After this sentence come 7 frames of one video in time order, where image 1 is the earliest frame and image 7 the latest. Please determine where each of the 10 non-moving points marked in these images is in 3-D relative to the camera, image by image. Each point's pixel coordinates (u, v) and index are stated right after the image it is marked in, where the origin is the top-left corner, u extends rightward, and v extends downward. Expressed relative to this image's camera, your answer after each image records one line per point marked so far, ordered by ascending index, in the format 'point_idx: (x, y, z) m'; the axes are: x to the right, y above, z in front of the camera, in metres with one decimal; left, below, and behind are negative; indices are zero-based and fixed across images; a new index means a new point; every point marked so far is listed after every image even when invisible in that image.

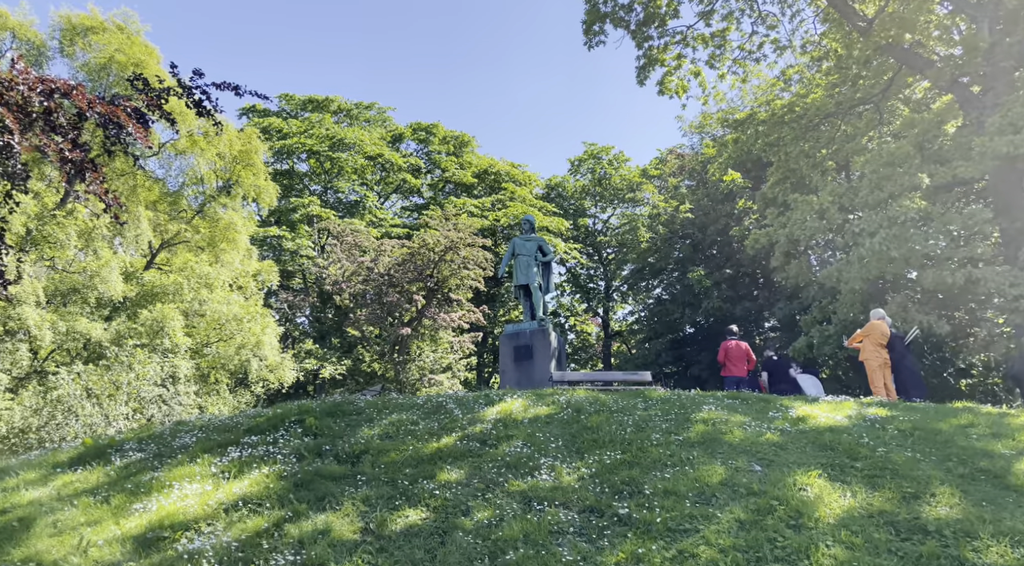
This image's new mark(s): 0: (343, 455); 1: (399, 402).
0: (-1.5, -1.5, +6.4) m
1: (-1.2, -1.3, +8.0) m
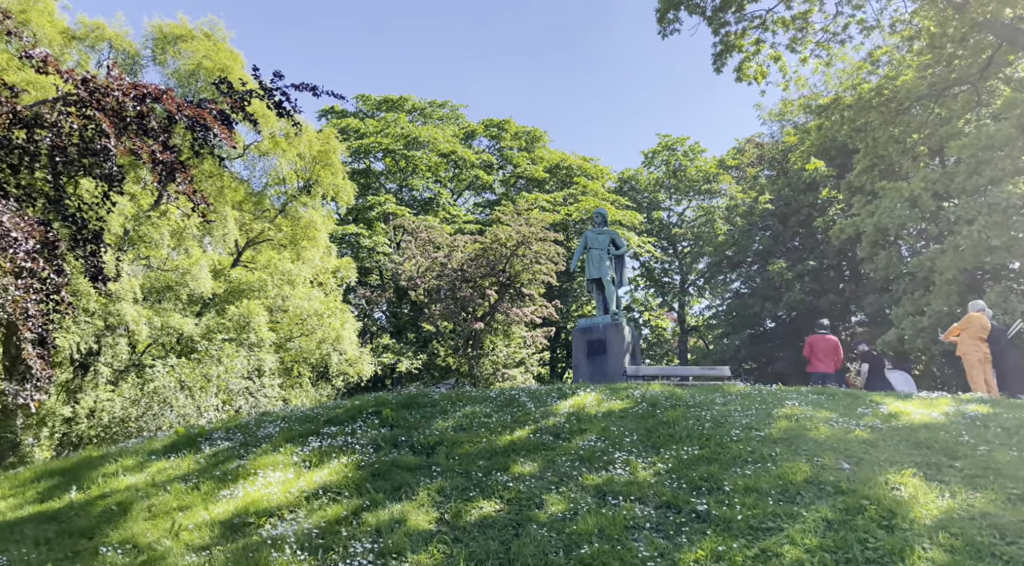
0: (-0.8, -1.5, +6.5) m
1: (-0.4, -1.2, +8.0) m
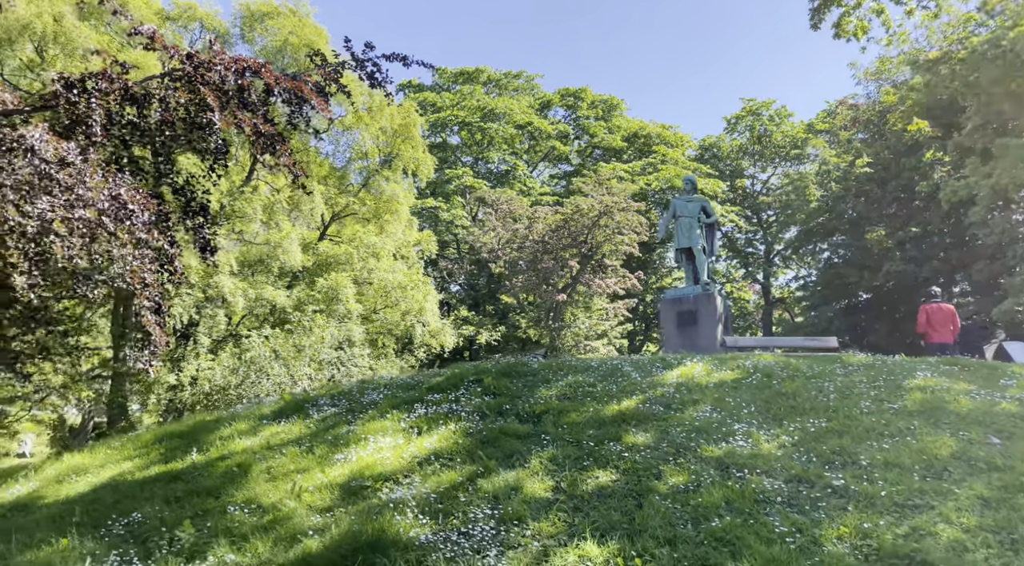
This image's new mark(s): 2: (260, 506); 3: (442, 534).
0: (+0.1, -1.2, +6.4) m
1: (+0.7, -0.9, +7.9) m
2: (-1.9, -1.7, +5.4) m
3: (-0.4, -1.5, +4.3) m
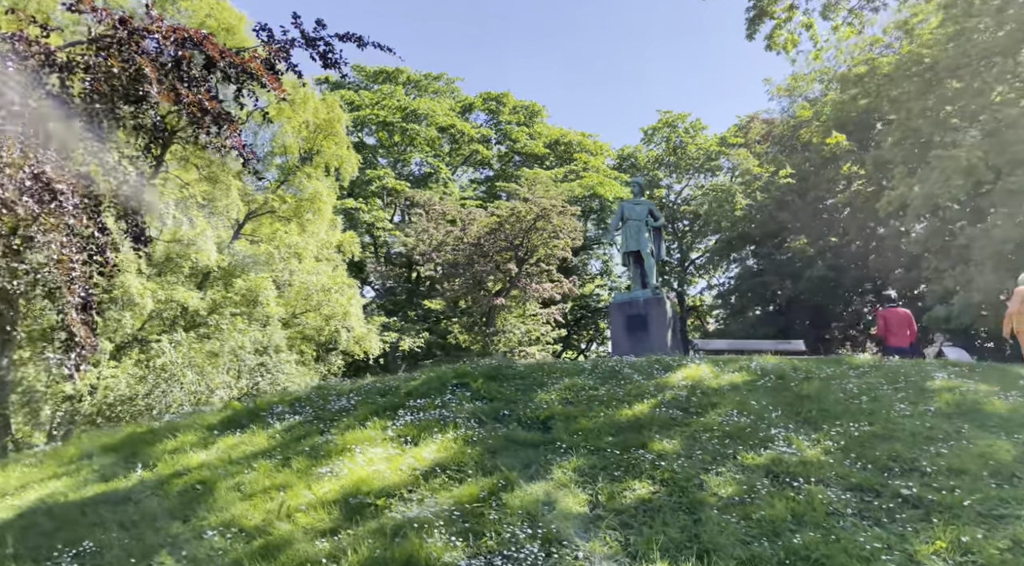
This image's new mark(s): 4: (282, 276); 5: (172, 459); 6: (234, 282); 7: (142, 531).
0: (+0.1, -1.1, +5.9) m
1: (+0.5, -0.9, +7.4) m
2: (-1.8, -1.6, +4.6) m
3: (-0.2, -1.5, +3.8) m
4: (-5.8, +0.2, +18.6) m
5: (-3.1, -1.6, +6.5) m
6: (-6.5, 0.0, +17.1) m
7: (-2.5, -1.7, +4.8) m
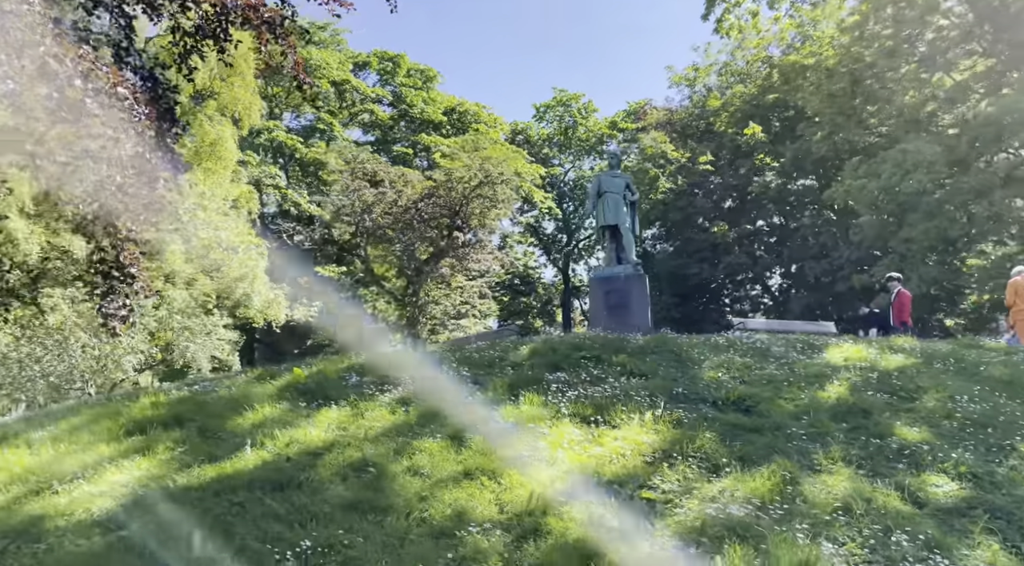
0: (+1.5, -0.9, +5.3) m
1: (+1.7, -0.6, +6.9) m
2: (-0.1, -1.3, +3.7) m
3: (+1.6, -1.3, +3.2) m
4: (-6.6, +1.4, +16.7) m
5: (-1.7, -1.1, +5.3) m
6: (-6.9, +1.2, +15.0) m
7: (-0.8, -1.3, +3.7) m
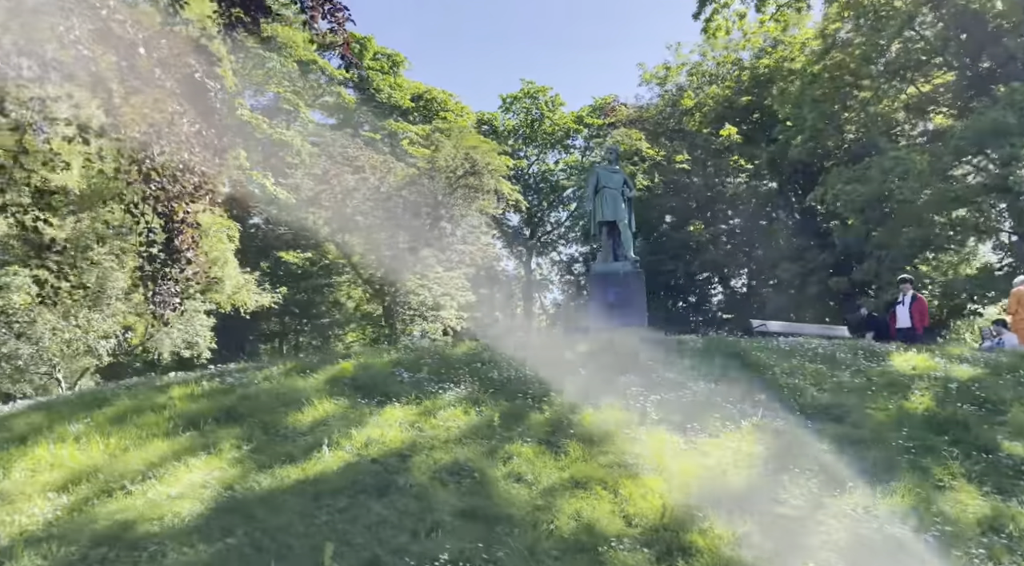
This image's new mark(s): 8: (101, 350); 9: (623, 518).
0: (+2.2, -0.9, +5.2) m
1: (+2.2, -0.6, +6.8) m
2: (+0.6, -1.3, +3.5) m
3: (+2.4, -1.3, +3.1) m
4: (-6.6, +1.8, +16.0) m
5: (-1.1, -1.1, +5.0) m
6: (-6.9, +1.5, +14.3) m
7: (-0.1, -1.3, +3.5) m
8: (-9.3, -1.5, +16.3) m
9: (+0.6, -1.2, +3.8) m
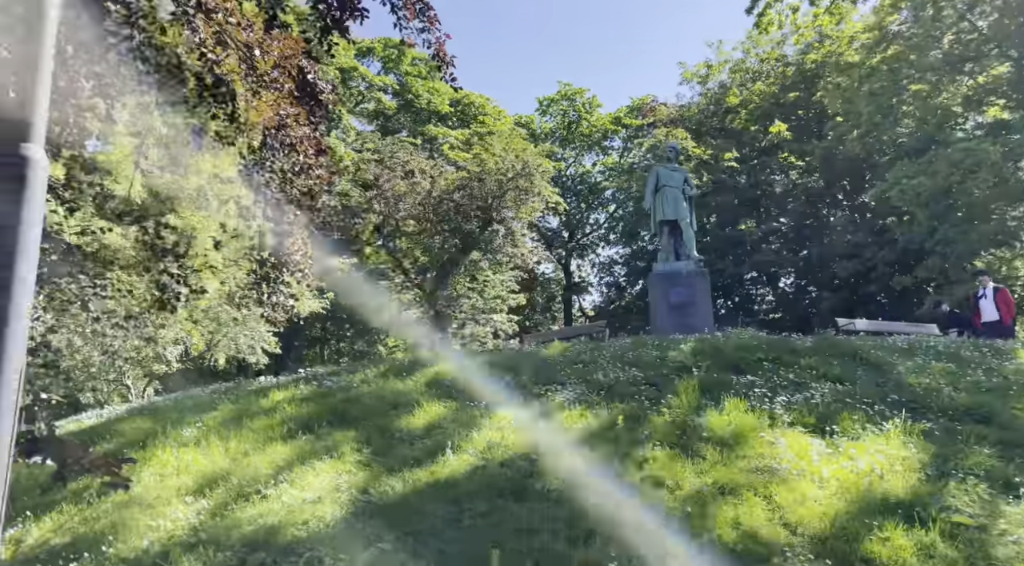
0: (+3.0, -0.9, +4.9) m
1: (+3.1, -0.5, +6.5) m
2: (+1.4, -1.3, +3.3) m
3: (+3.1, -1.3, +2.8) m
4: (-5.3, +1.6, +16.1) m
5: (-0.2, -1.1, +4.8) m
6: (-5.6, +1.4, +14.4) m
7: (+0.6, -1.3, +3.3) m
8: (-7.9, -1.7, +16.6) m
9: (+1.4, -1.2, +3.6) m
